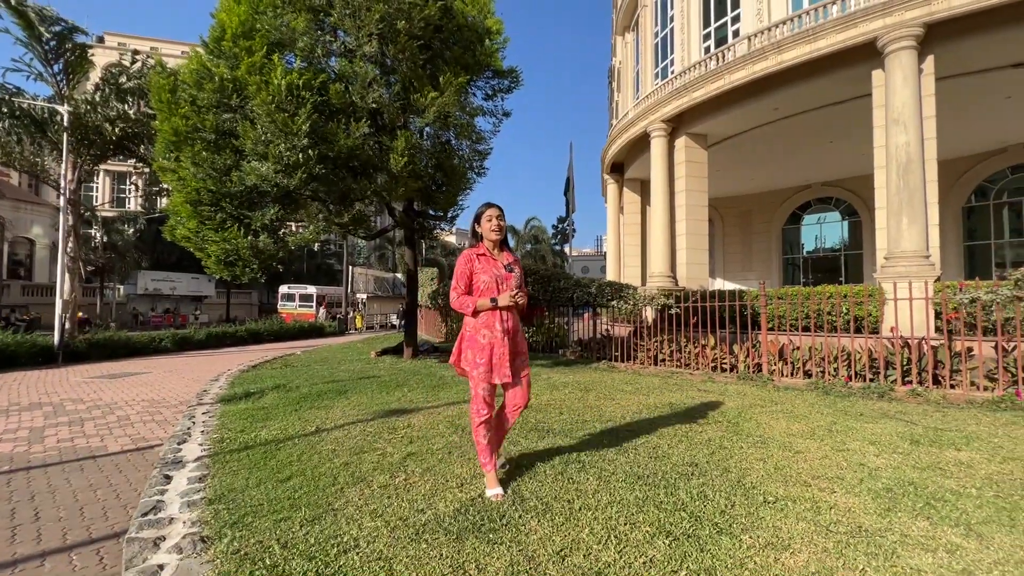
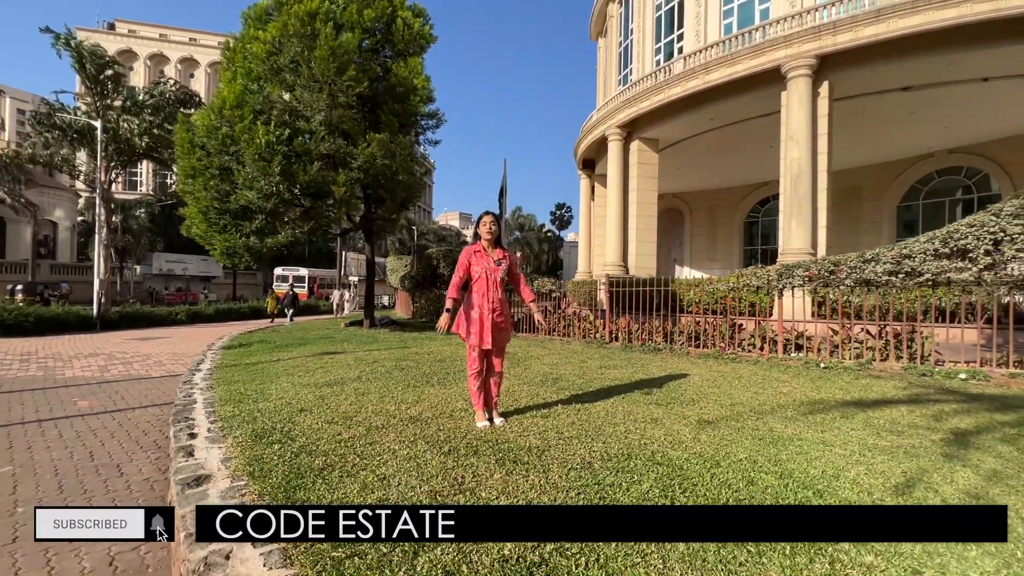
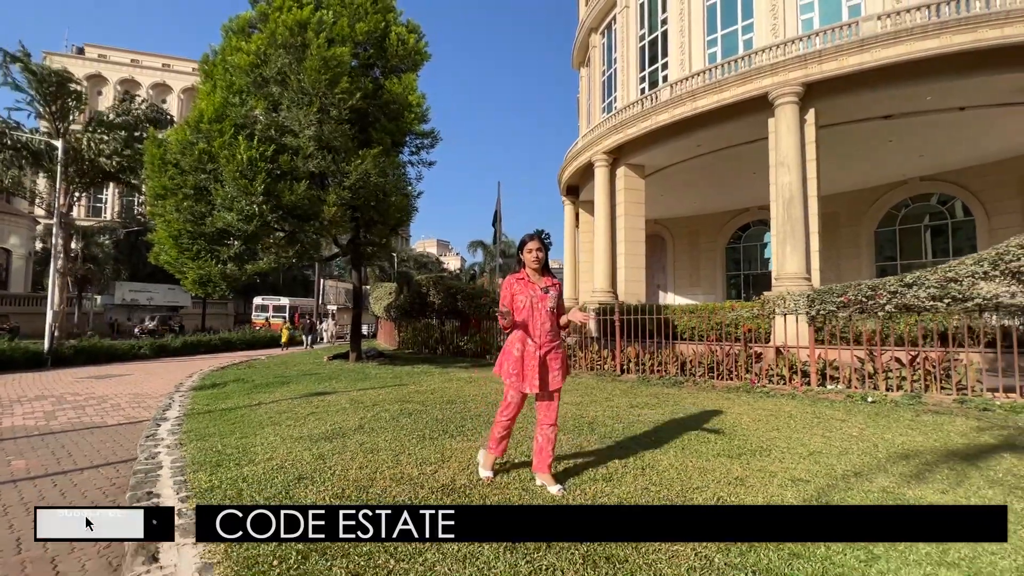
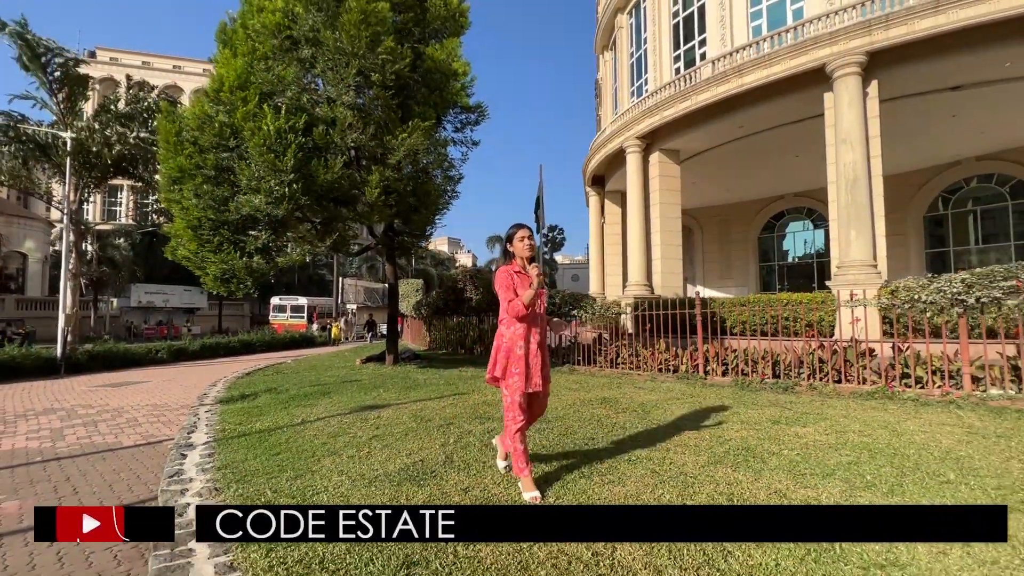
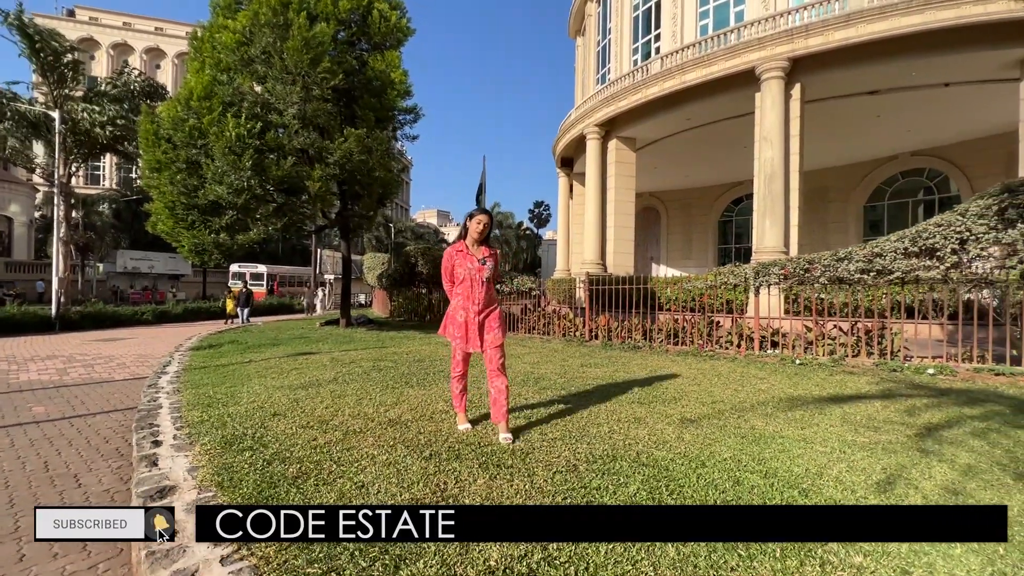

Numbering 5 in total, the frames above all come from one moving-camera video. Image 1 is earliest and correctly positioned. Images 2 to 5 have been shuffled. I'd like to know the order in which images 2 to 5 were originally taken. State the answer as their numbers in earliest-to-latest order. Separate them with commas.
4, 3, 2, 5
